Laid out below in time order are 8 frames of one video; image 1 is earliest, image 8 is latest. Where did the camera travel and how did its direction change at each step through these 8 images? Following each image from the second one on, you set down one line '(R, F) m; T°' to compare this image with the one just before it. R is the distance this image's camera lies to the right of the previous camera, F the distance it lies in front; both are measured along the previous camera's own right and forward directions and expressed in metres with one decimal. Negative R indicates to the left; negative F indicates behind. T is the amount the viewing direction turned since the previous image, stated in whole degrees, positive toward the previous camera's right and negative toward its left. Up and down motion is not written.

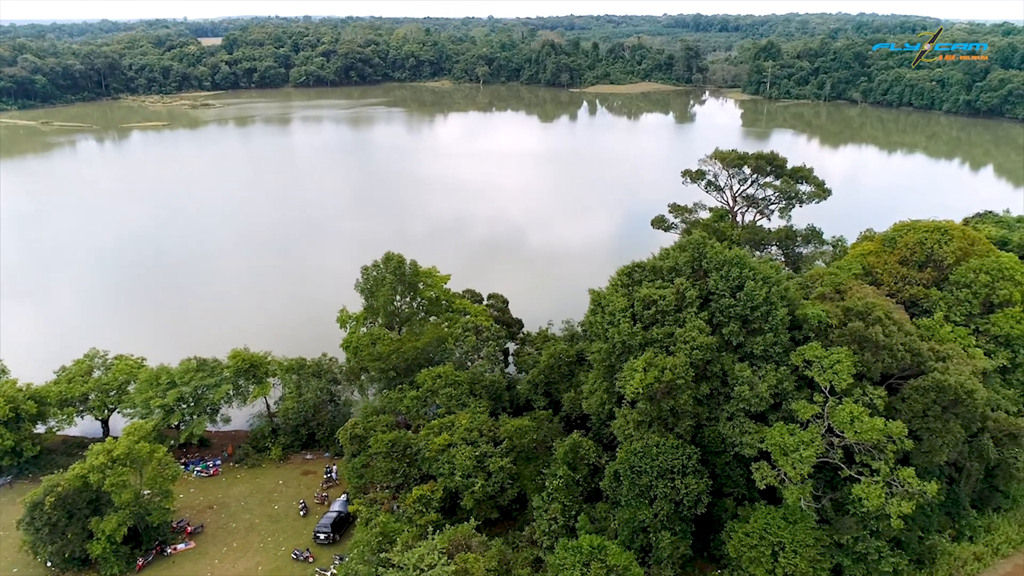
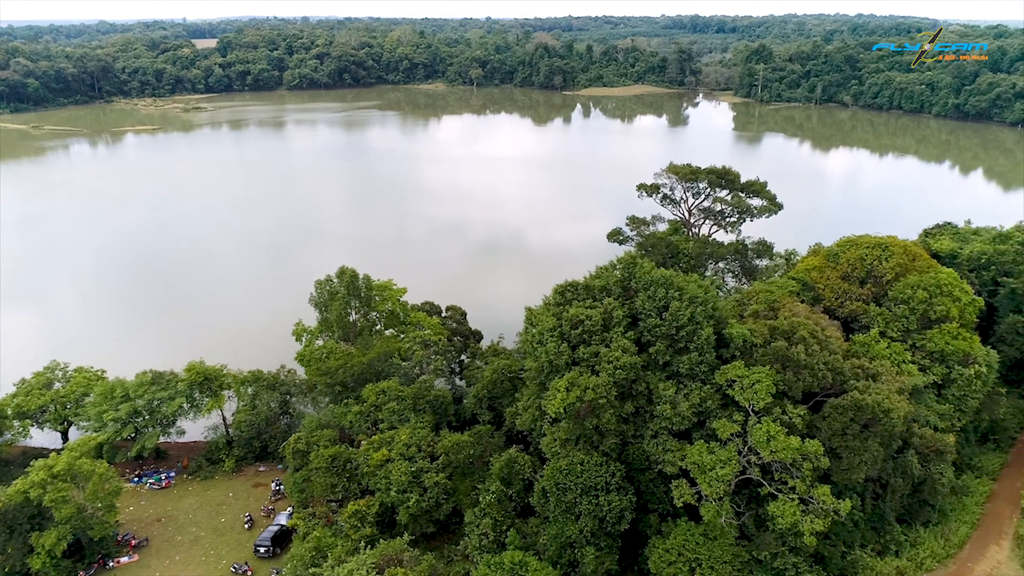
(+1.2, -0.3) m; 0°
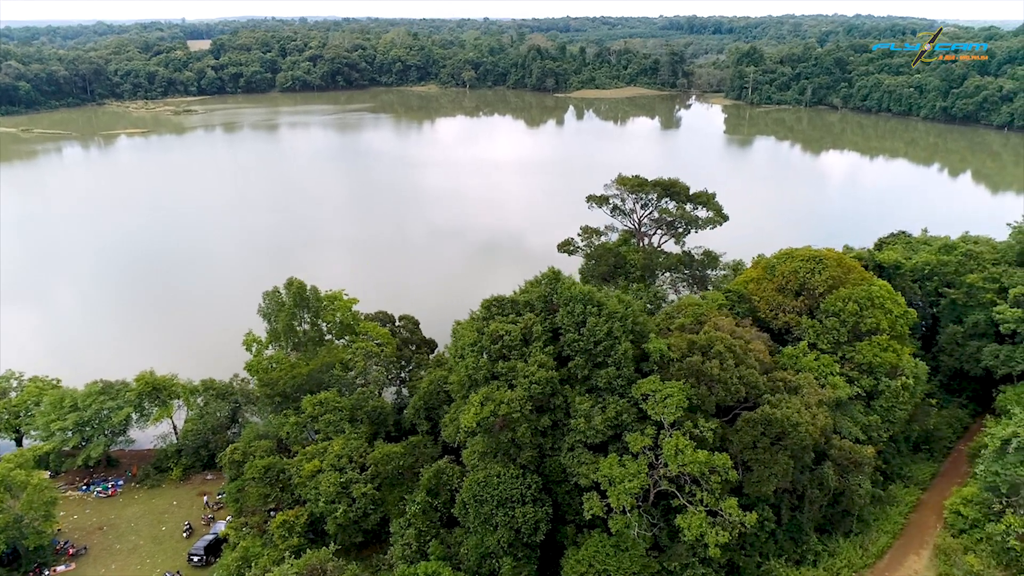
(+1.4, -0.3) m; 0°
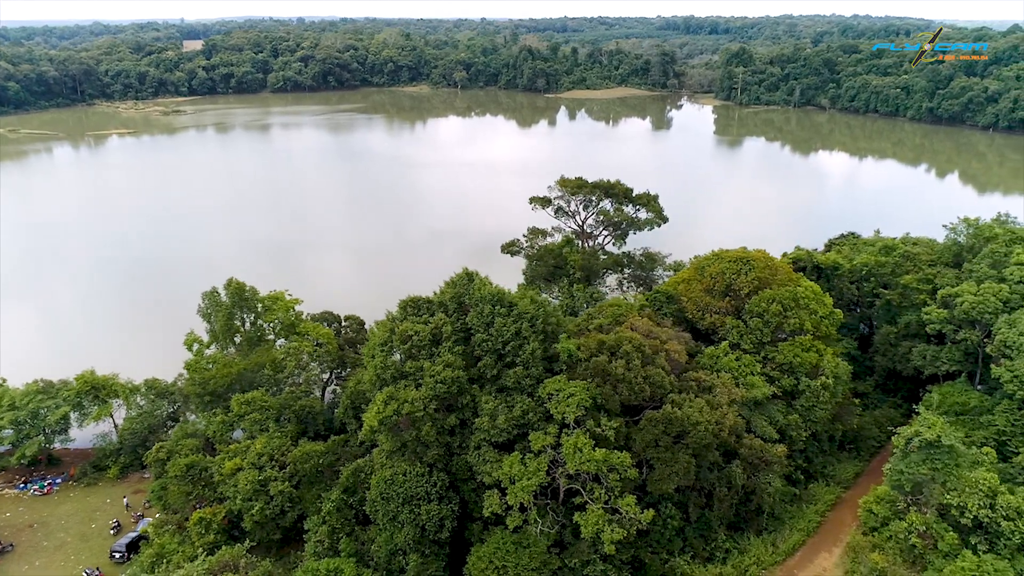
(+1.7, -0.2) m; 0°
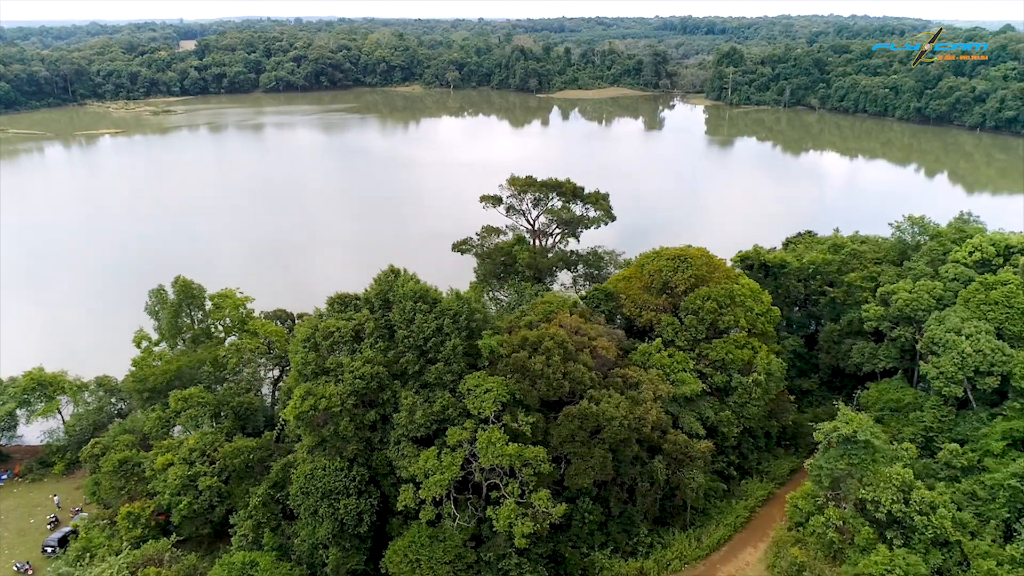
(+1.5, -0.1) m; 0°
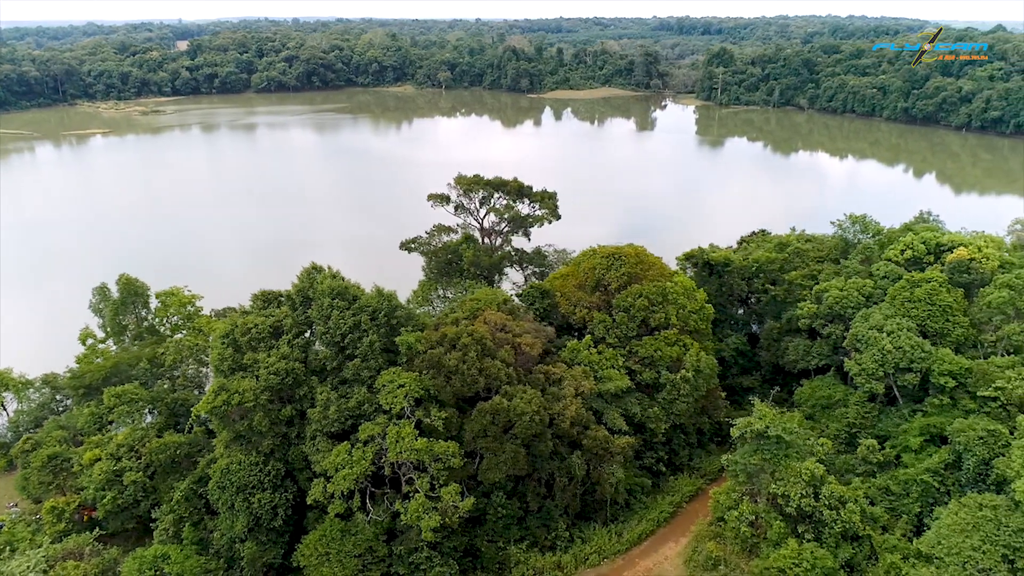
(+1.6, -0.1) m; 0°
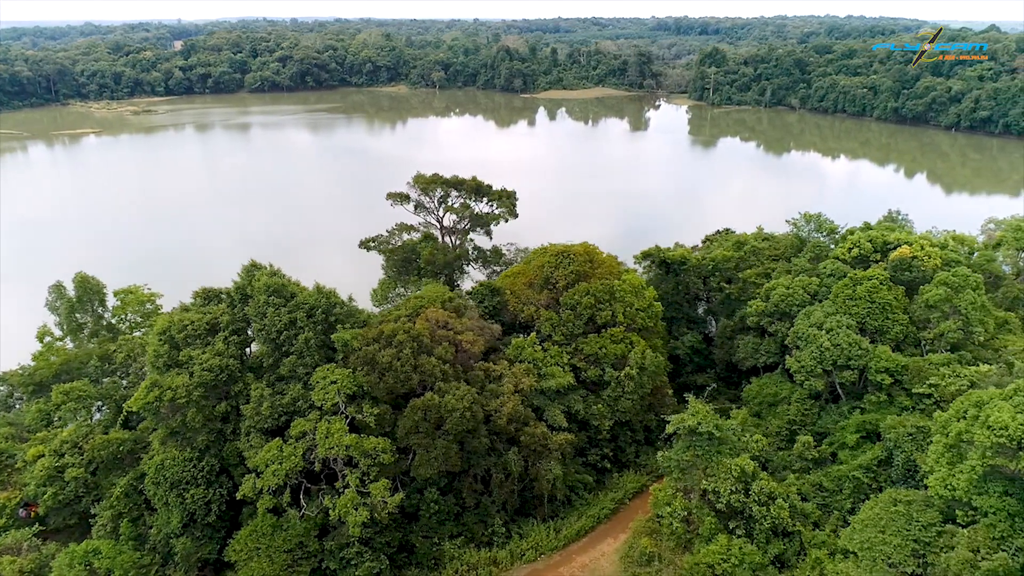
(+1.2, -0.1) m; 0°
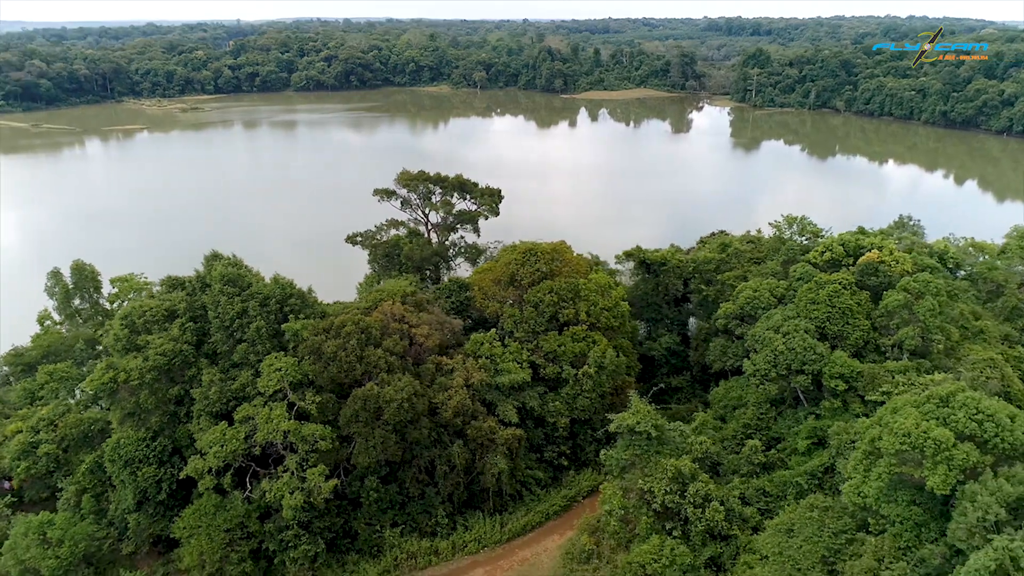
(+1.9, -0.1) m; -4°
